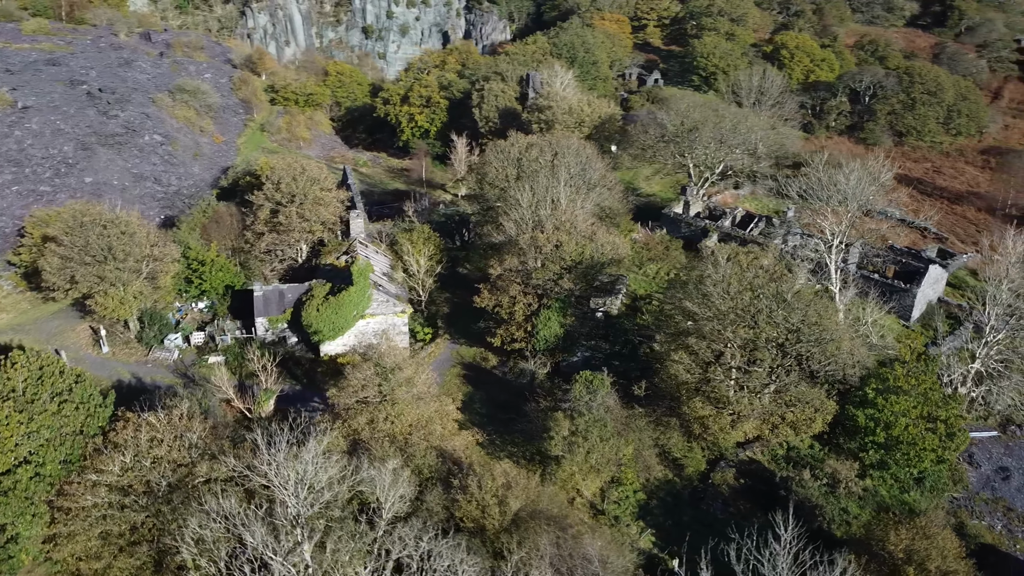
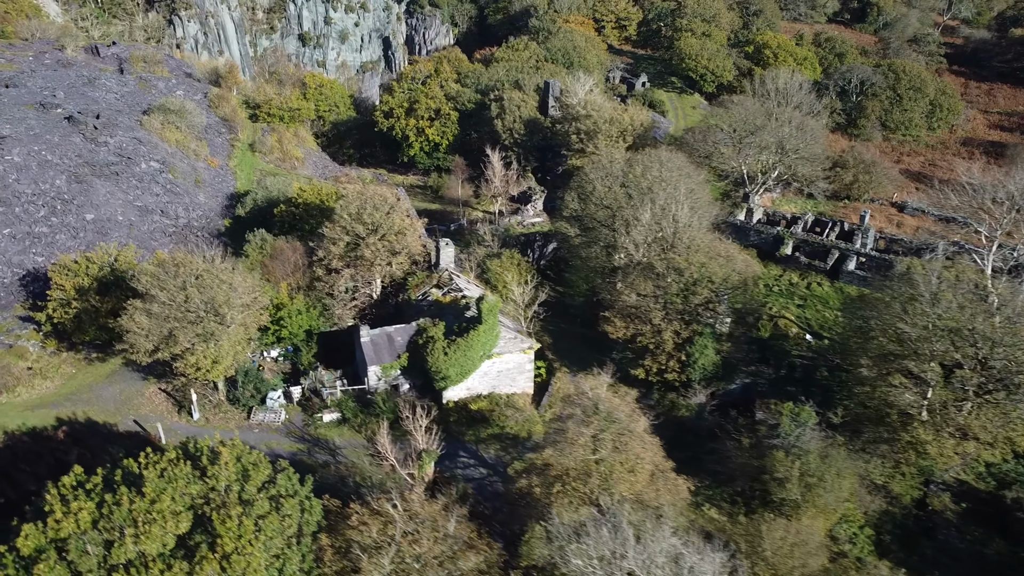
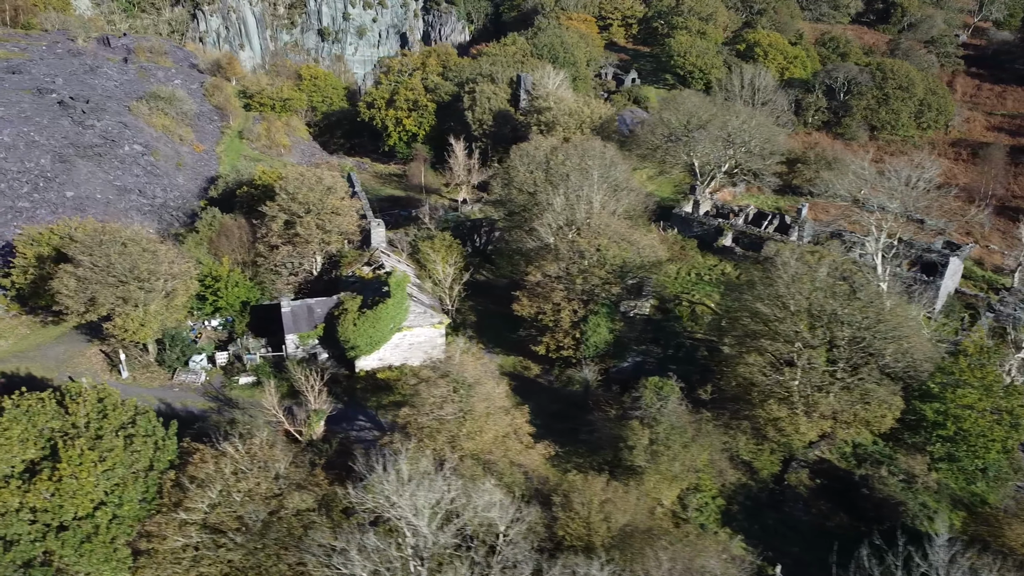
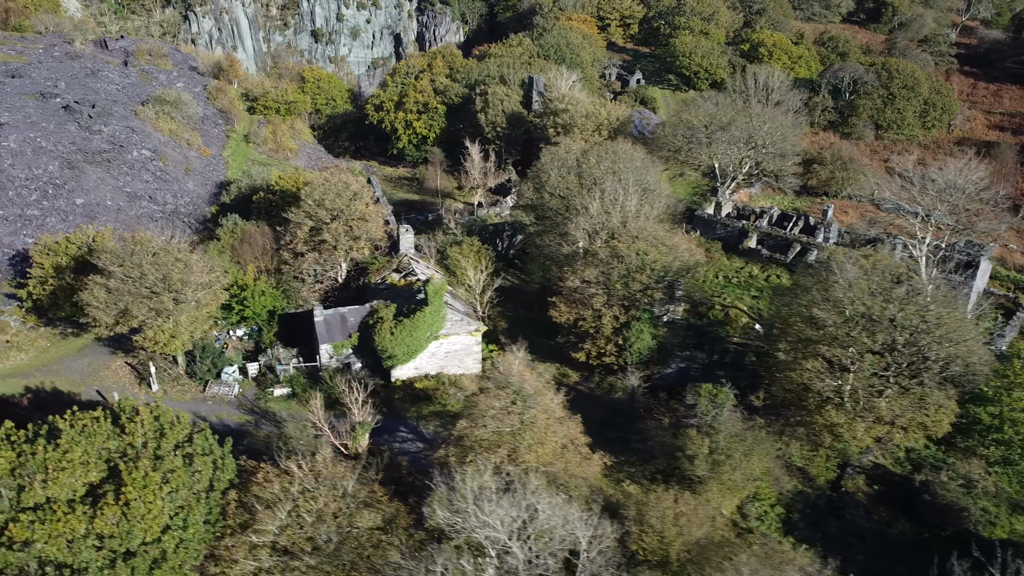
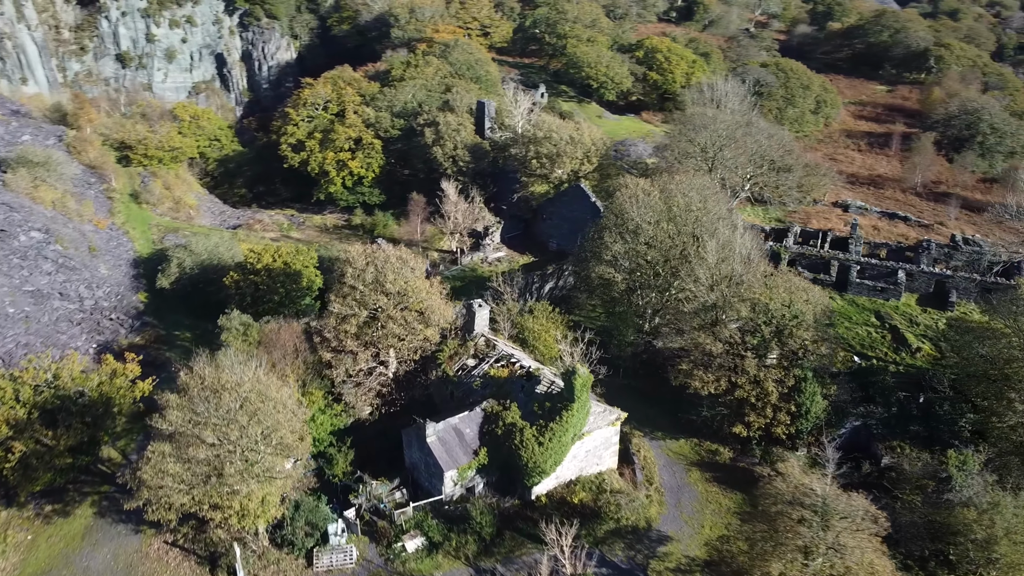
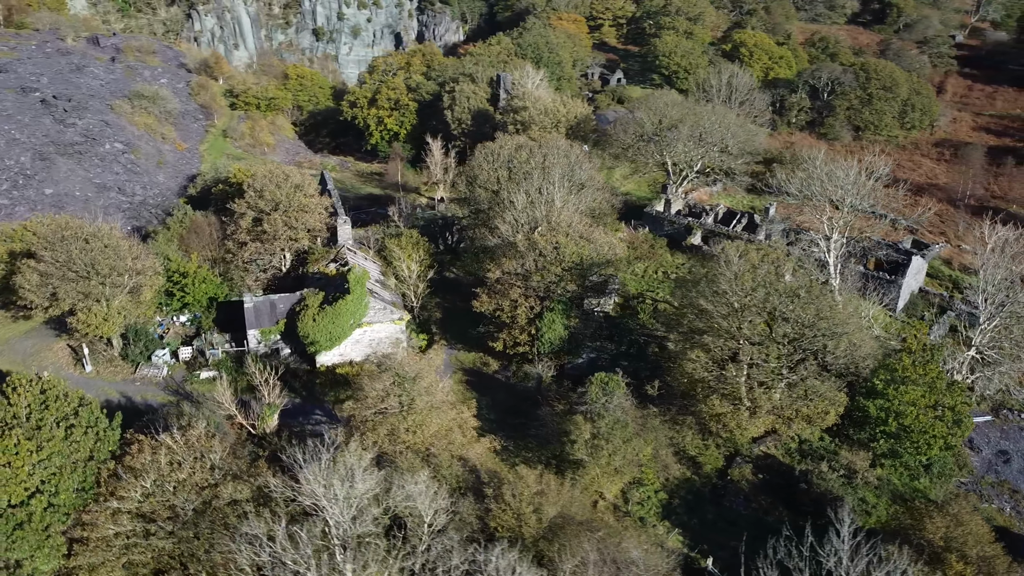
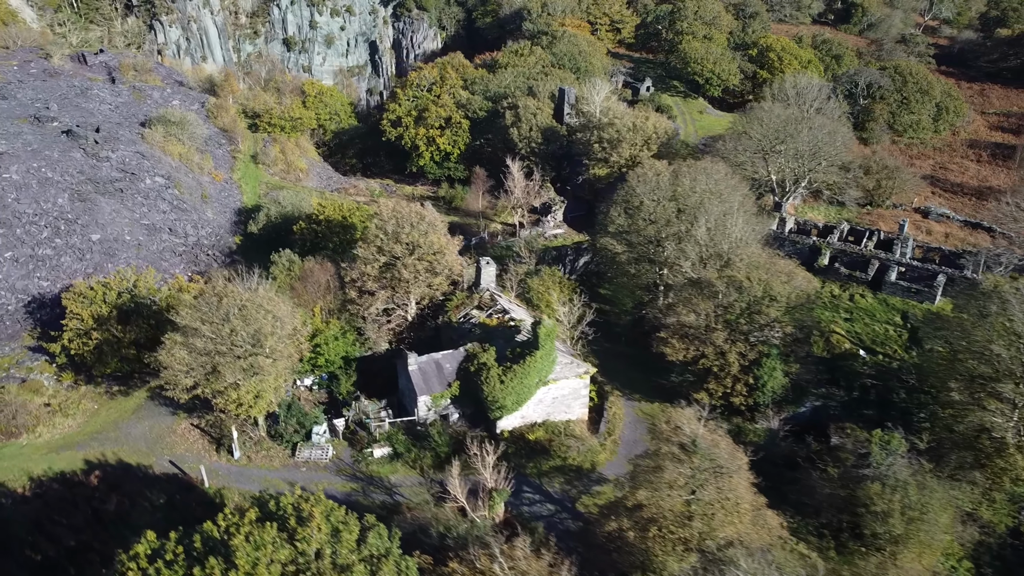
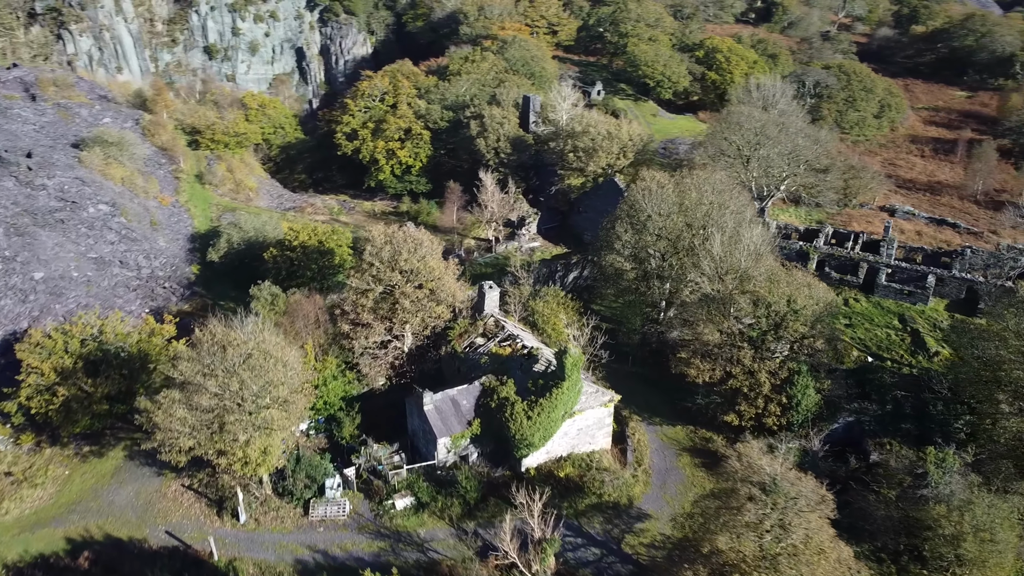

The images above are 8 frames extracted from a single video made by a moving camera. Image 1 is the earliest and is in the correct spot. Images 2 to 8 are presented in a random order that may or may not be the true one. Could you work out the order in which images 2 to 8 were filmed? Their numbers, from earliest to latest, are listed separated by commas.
6, 3, 4, 2, 7, 8, 5
